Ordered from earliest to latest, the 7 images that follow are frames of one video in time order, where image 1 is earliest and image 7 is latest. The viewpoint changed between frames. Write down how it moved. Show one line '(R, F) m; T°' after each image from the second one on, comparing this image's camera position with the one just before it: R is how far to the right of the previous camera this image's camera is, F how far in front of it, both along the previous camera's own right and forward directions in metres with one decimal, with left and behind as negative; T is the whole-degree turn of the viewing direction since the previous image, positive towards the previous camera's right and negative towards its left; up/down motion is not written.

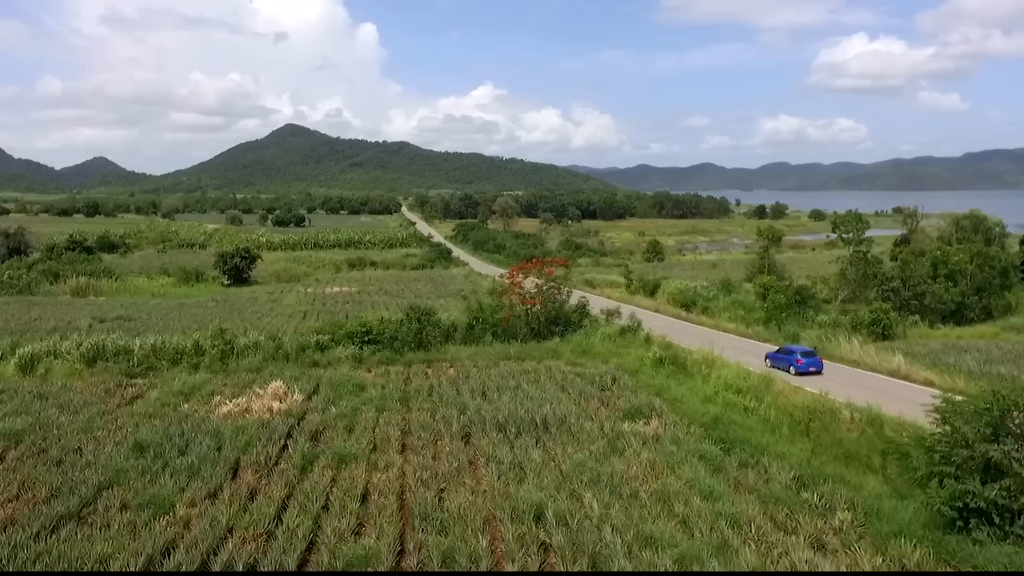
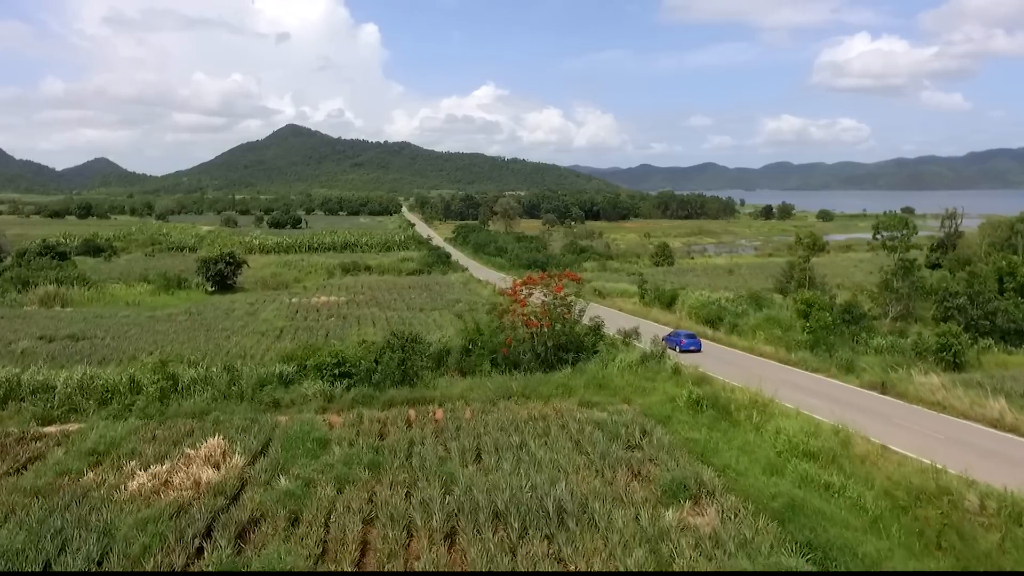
(0.0, +3.5) m; 0°
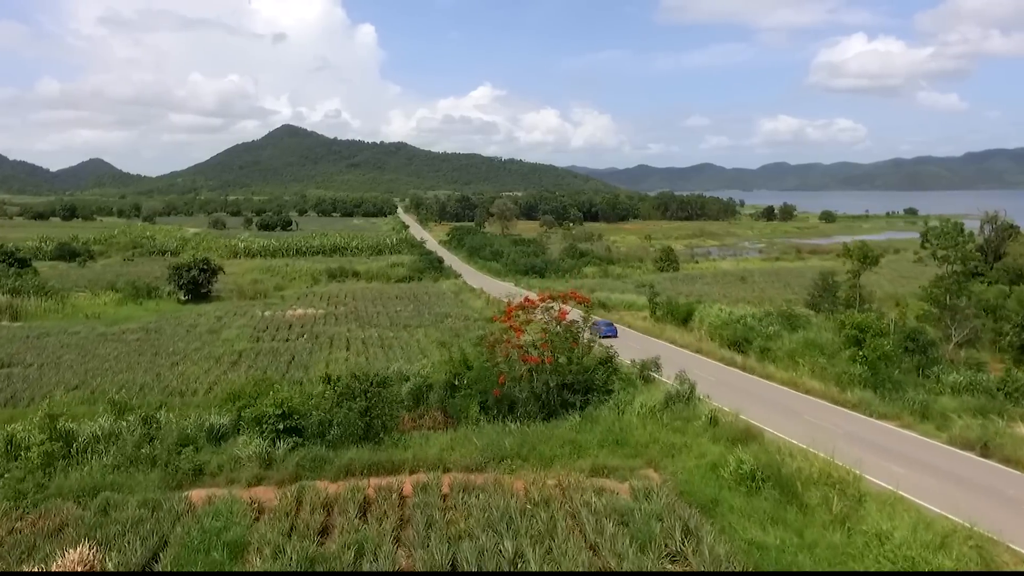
(+0.1, +3.8) m; 0°
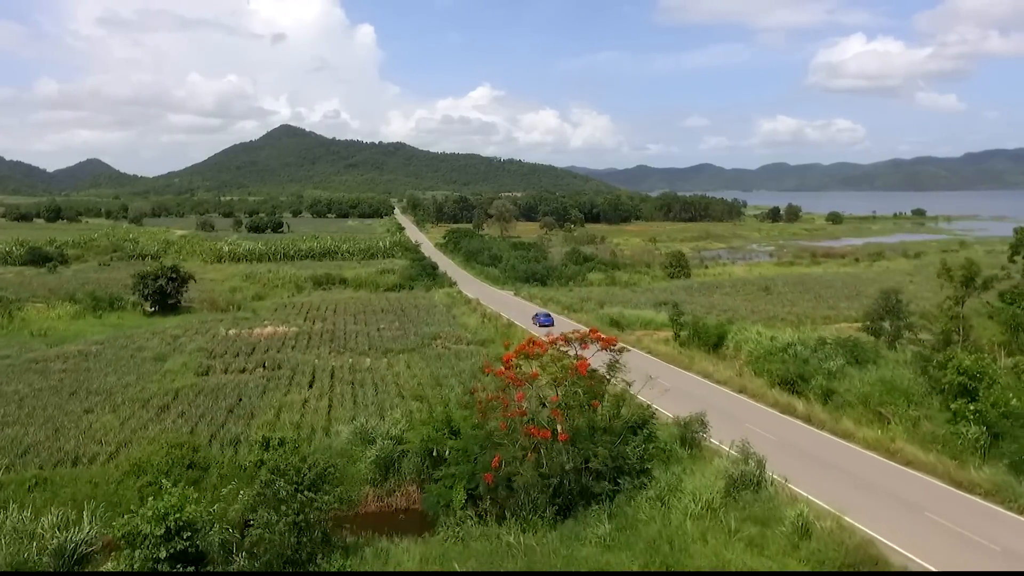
(0.0, +4.6) m; 0°
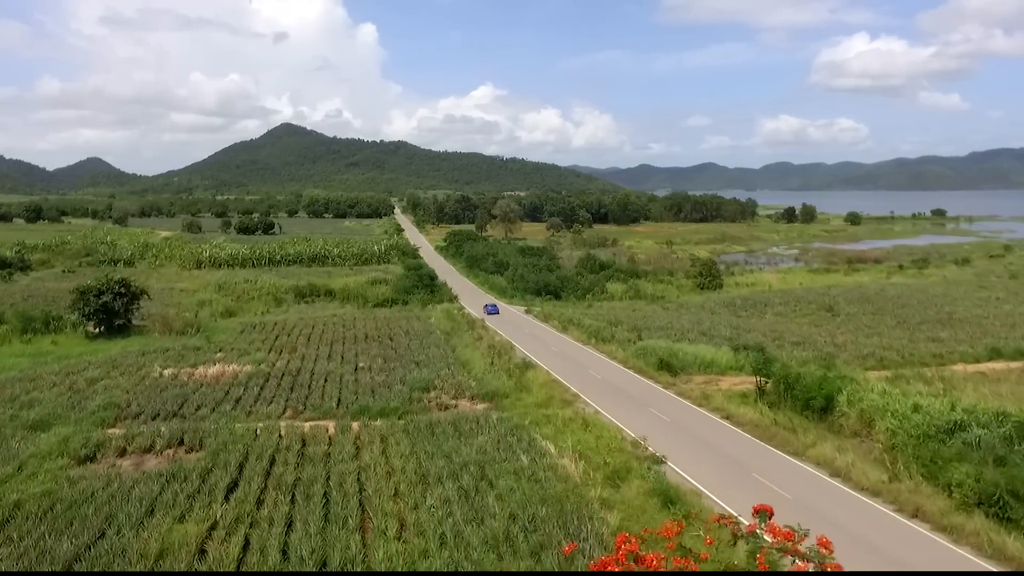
(-0.5, +7.4) m; 0°
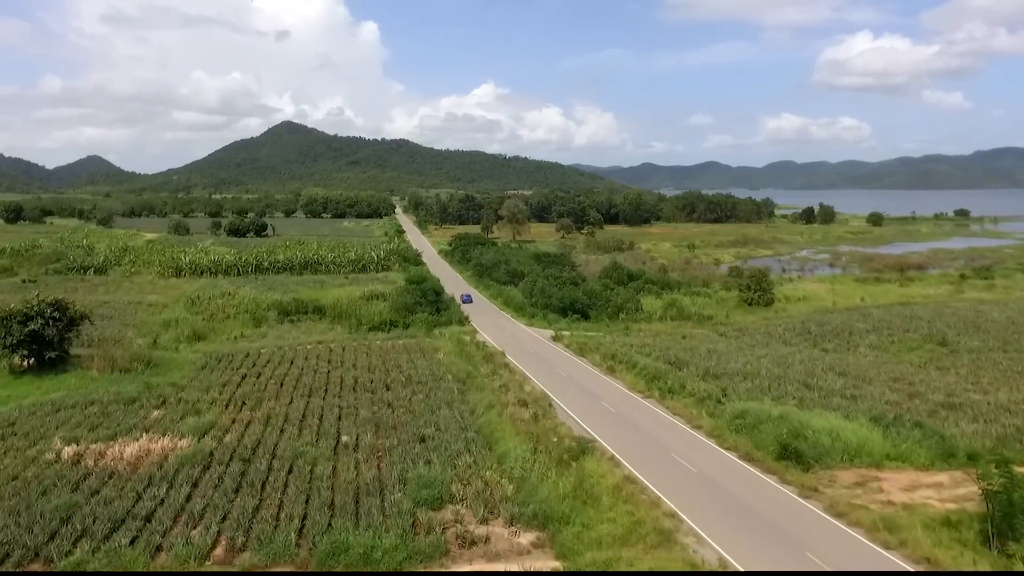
(-1.1, +7.6) m; 0°
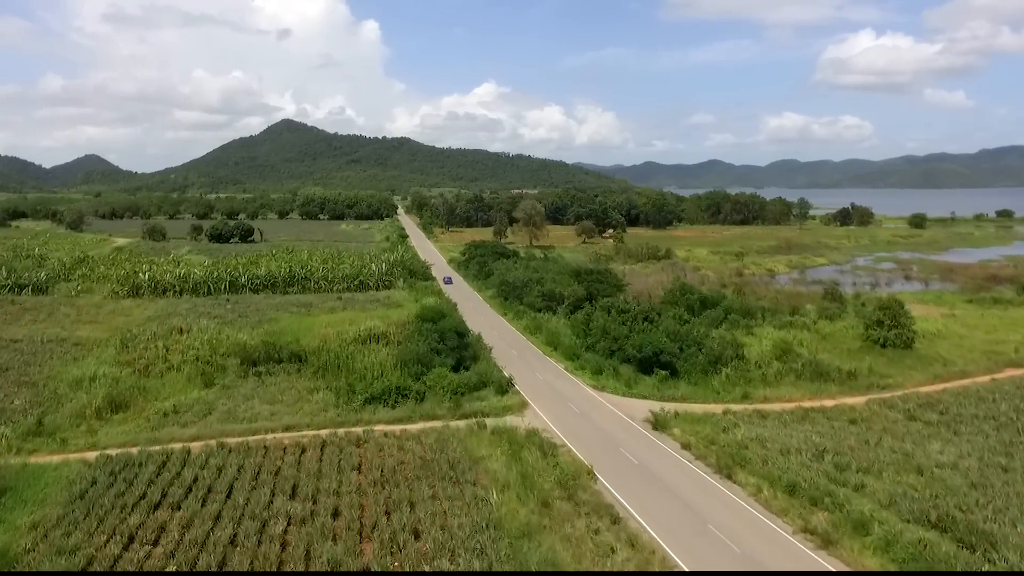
(-2.3, +12.8) m; 0°
